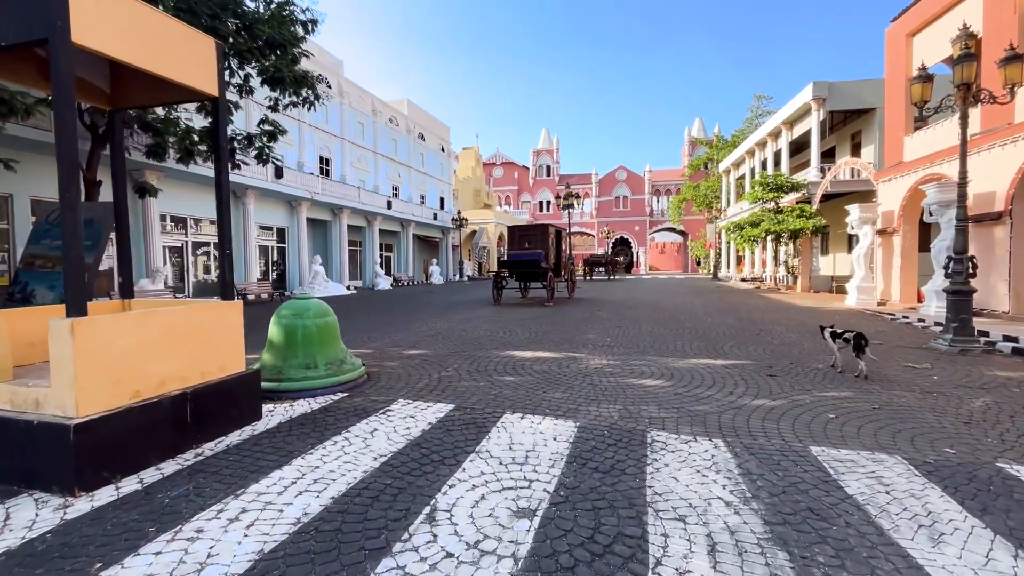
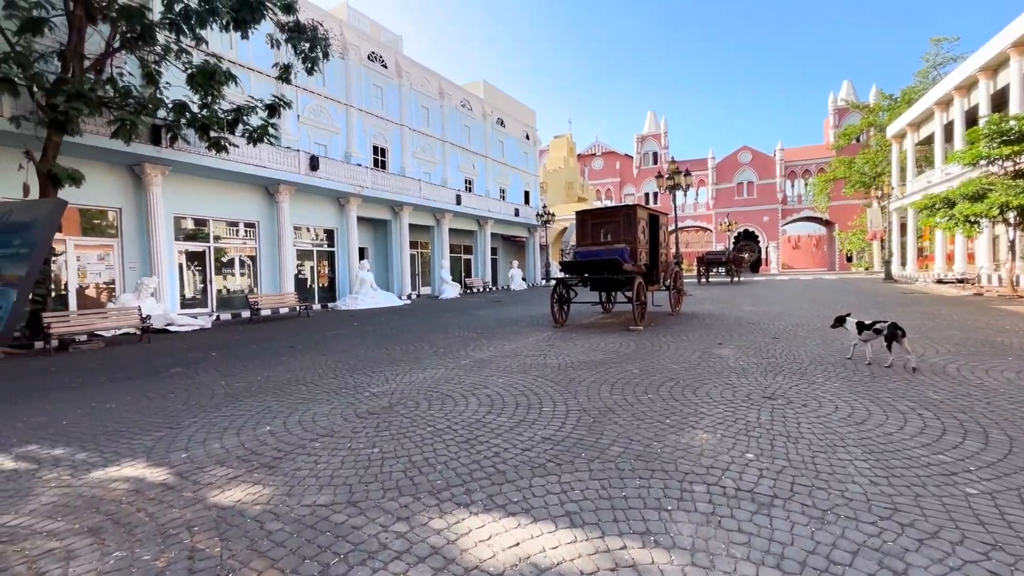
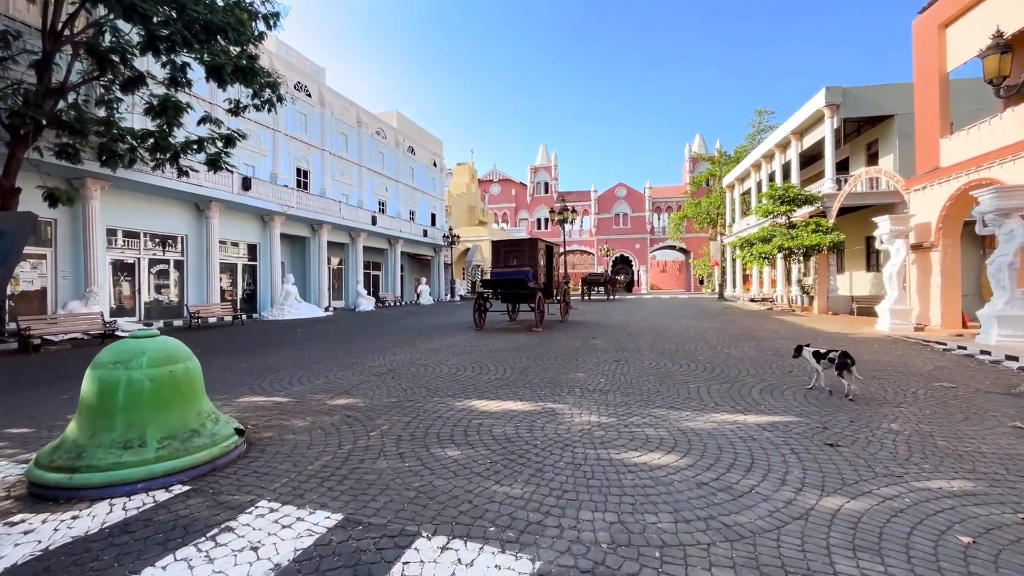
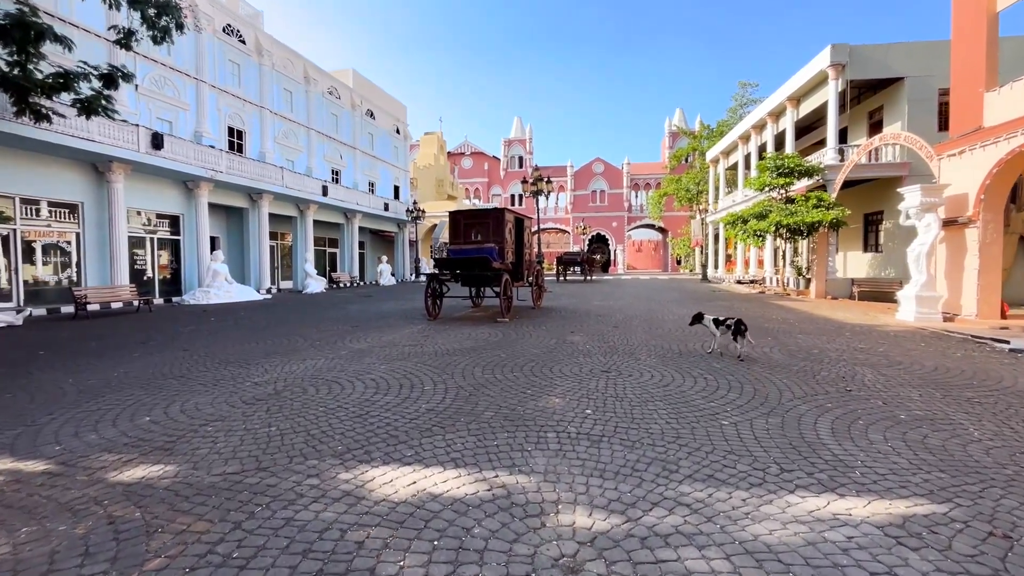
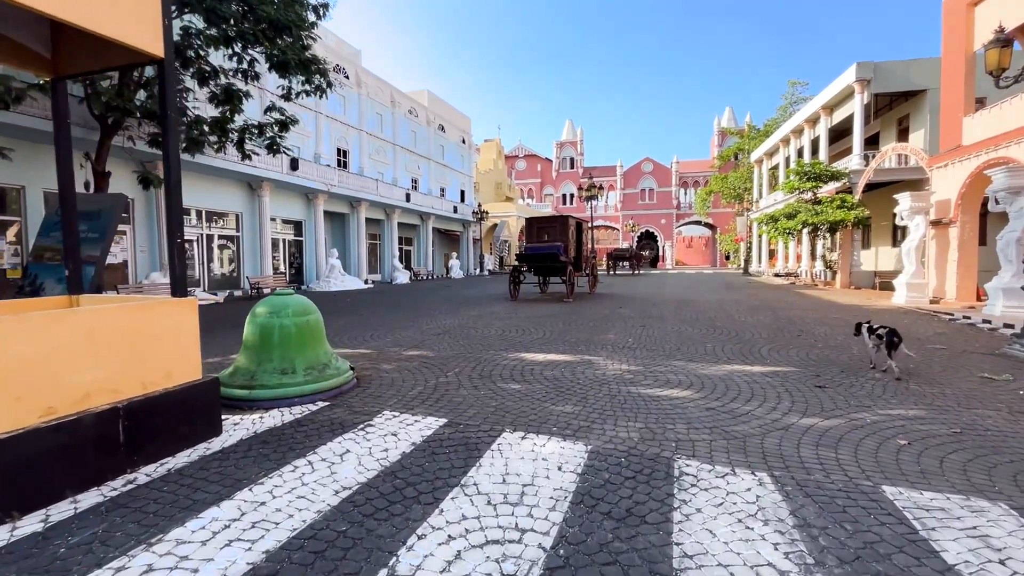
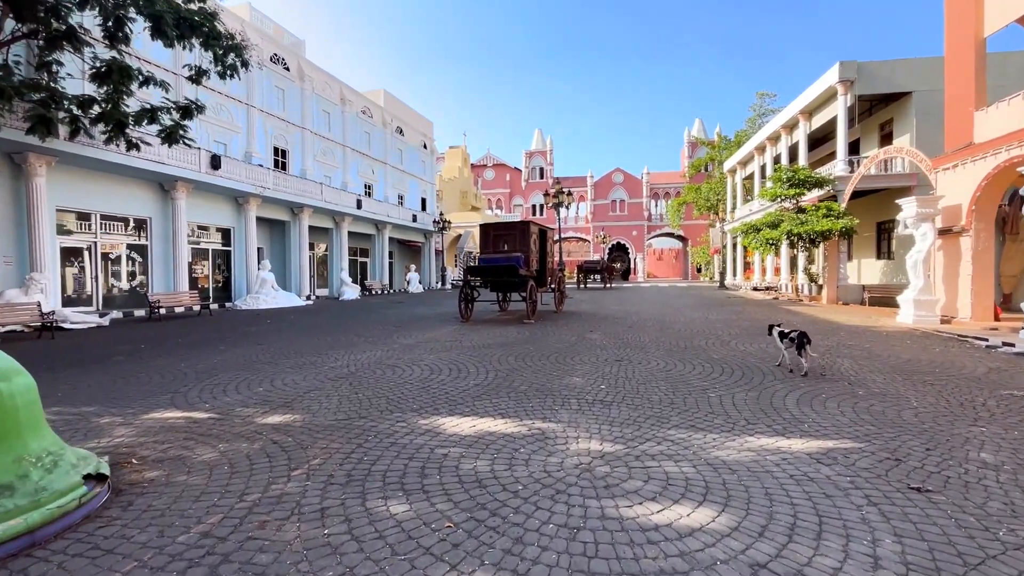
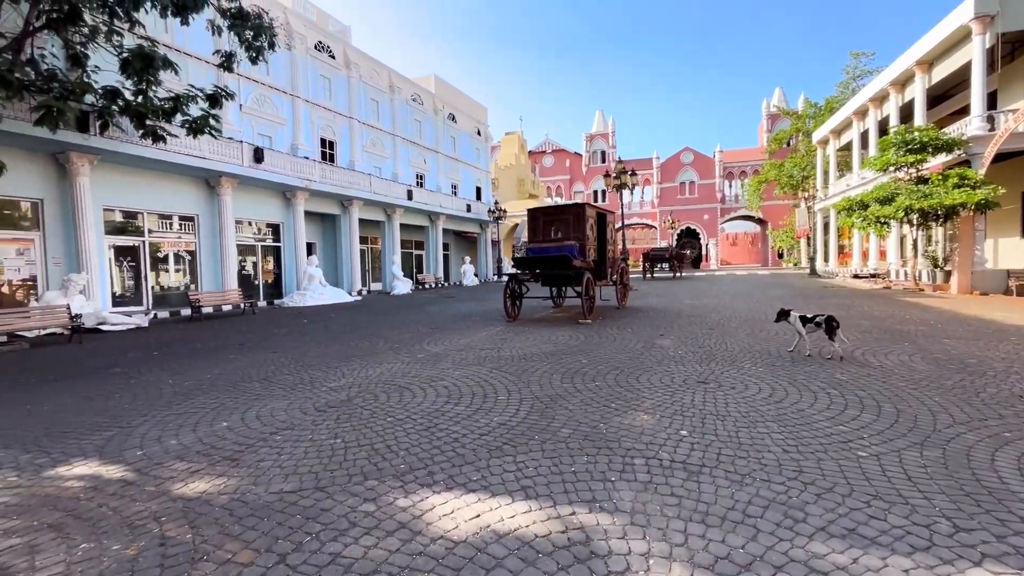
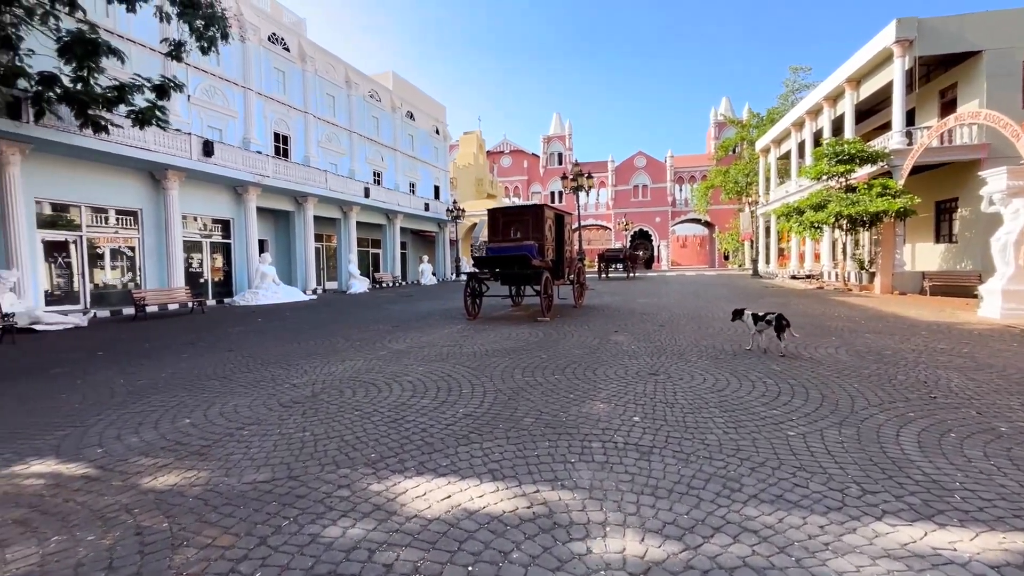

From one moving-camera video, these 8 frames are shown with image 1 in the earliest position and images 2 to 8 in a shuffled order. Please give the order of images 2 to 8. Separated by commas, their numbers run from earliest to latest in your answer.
5, 3, 6, 4, 8, 7, 2
